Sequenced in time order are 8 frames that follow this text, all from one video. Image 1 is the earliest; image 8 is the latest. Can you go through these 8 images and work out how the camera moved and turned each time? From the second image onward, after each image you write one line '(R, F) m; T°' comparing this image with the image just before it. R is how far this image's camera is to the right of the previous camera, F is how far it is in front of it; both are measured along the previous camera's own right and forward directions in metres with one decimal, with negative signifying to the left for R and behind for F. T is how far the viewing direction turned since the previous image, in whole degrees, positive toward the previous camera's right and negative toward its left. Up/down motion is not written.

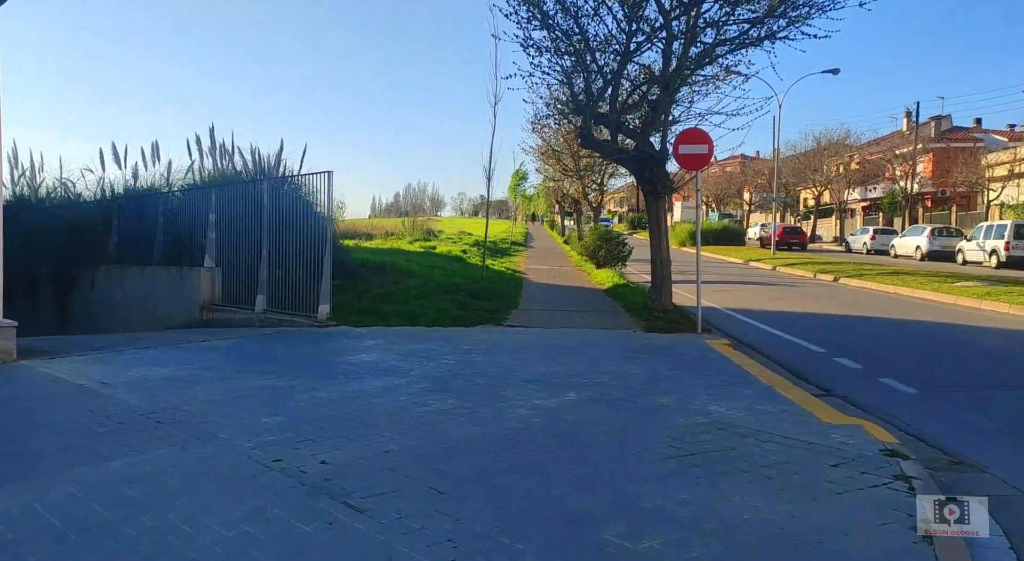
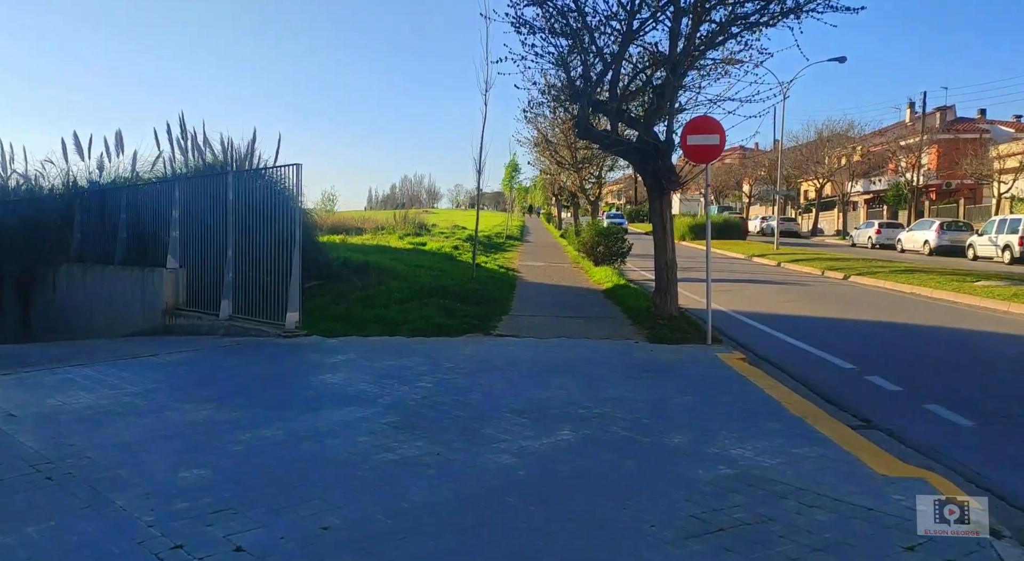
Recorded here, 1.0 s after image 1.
(+0.1, +1.1) m; 0°
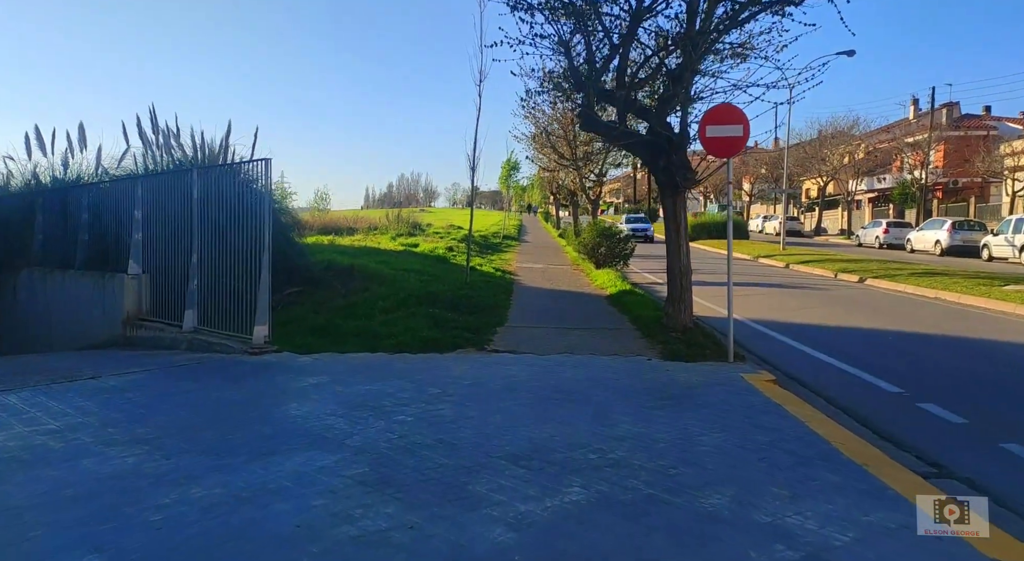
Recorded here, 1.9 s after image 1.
(0.0, +1.1) m; 0°
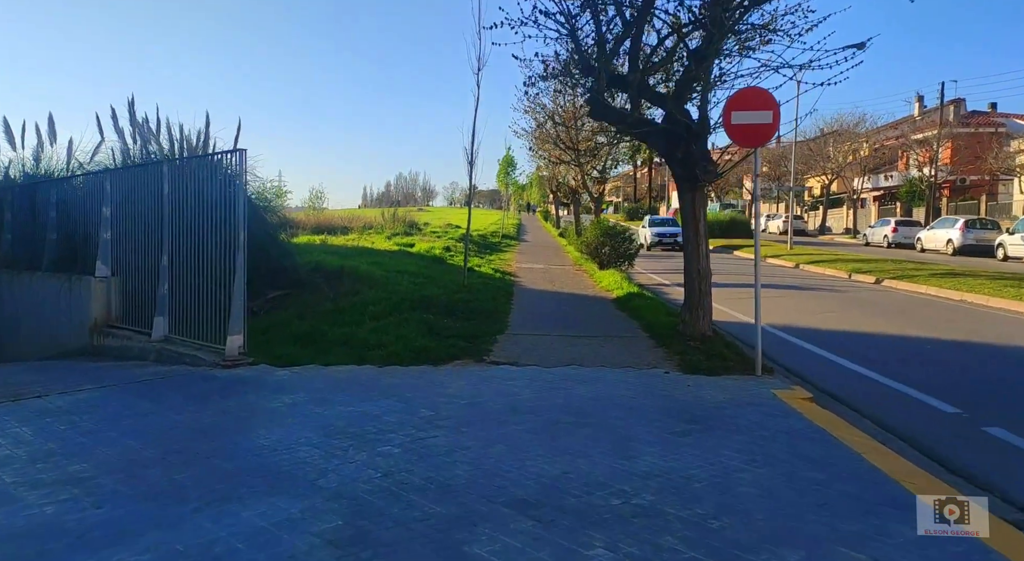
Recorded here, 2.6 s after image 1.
(0.0, +0.9) m; 0°
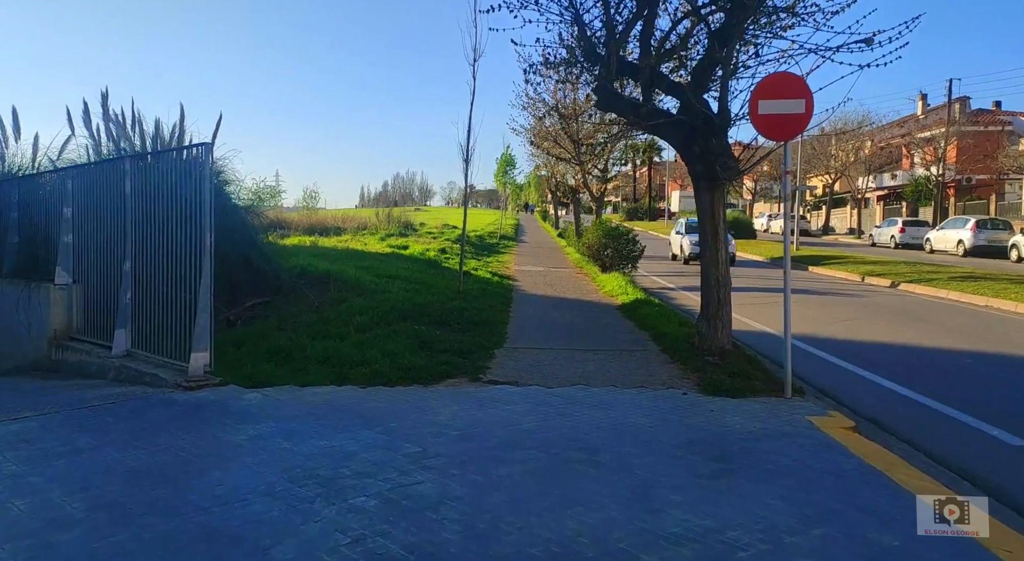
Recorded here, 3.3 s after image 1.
(0.0, +0.9) m; 0°
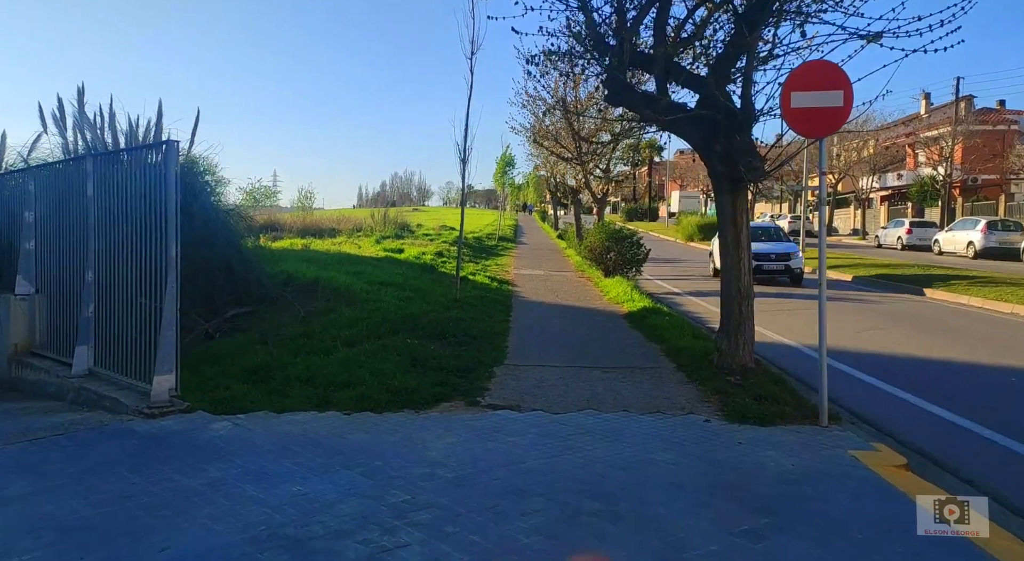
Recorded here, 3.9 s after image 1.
(0.0, +0.8) m; 0°
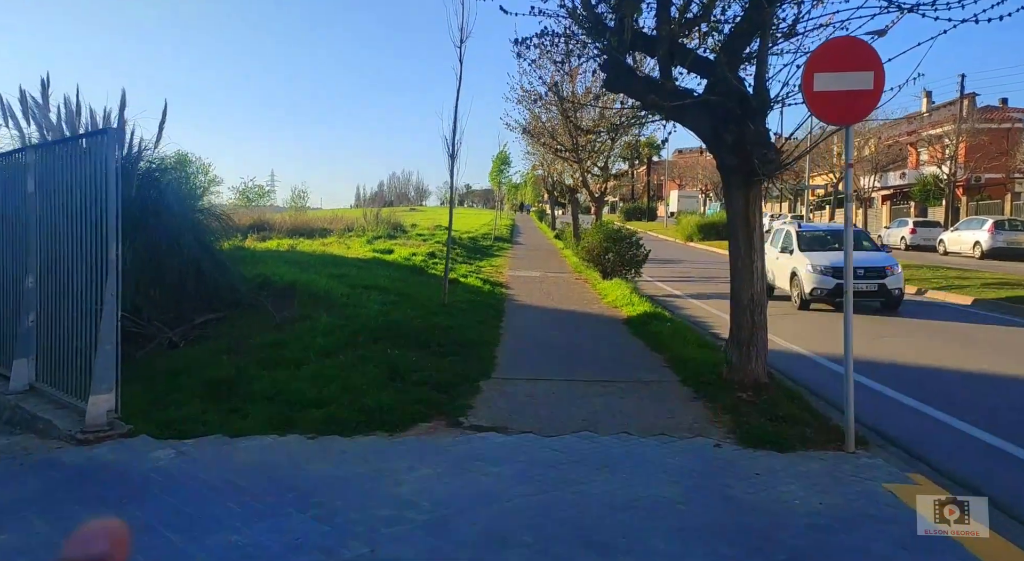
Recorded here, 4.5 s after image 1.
(+0.1, +0.7) m; 0°
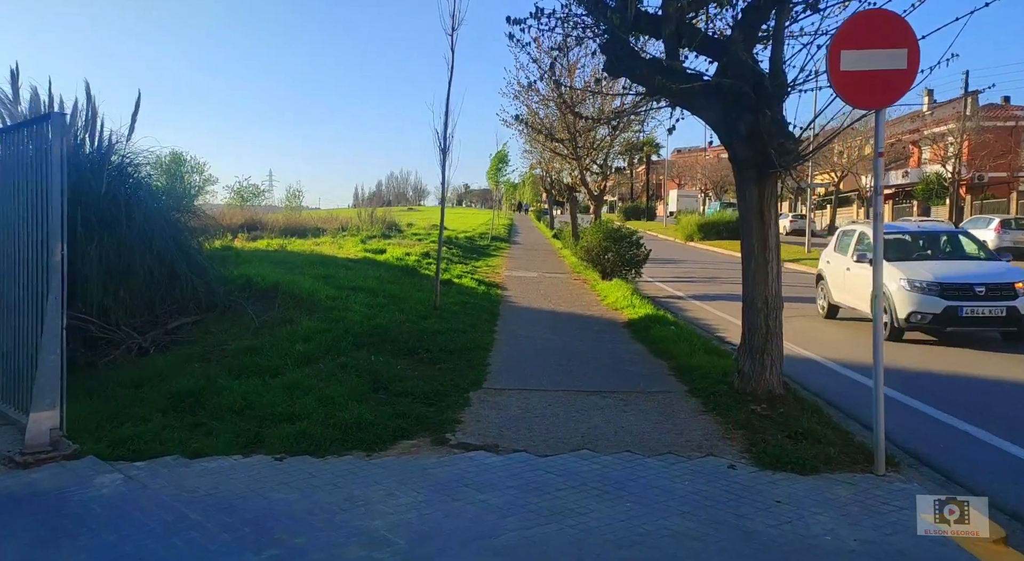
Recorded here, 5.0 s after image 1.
(+0.1, +0.6) m; 0°
